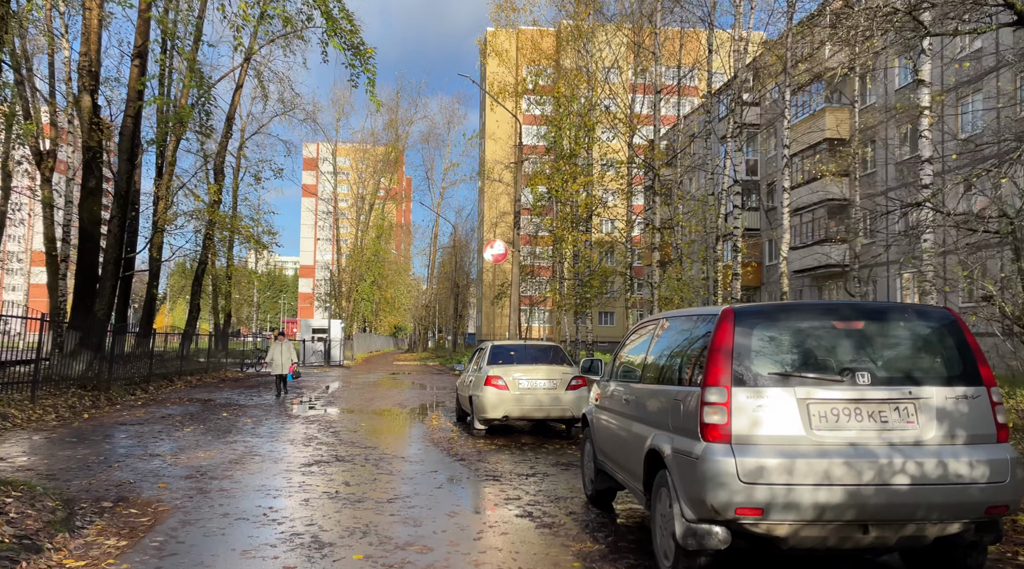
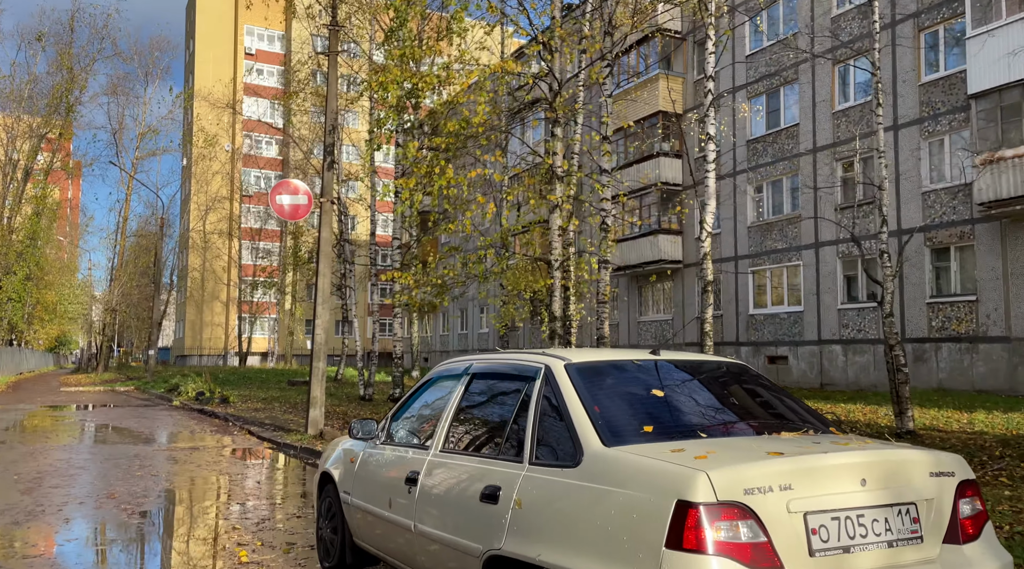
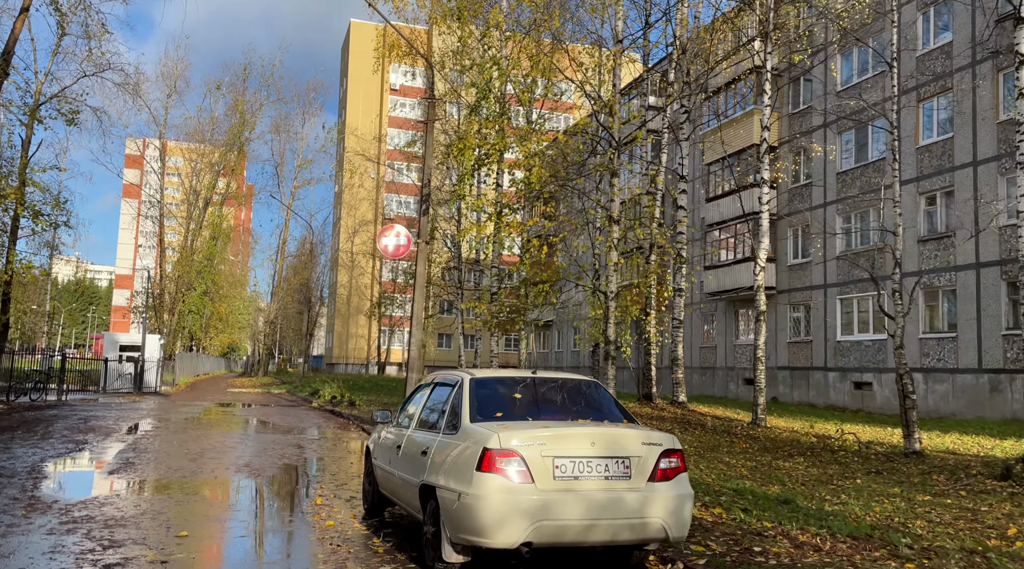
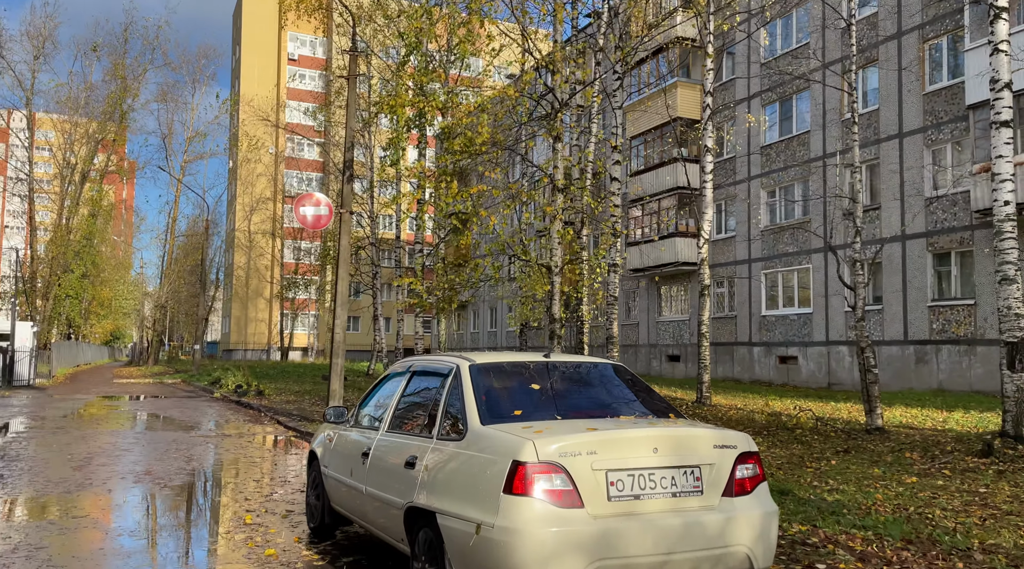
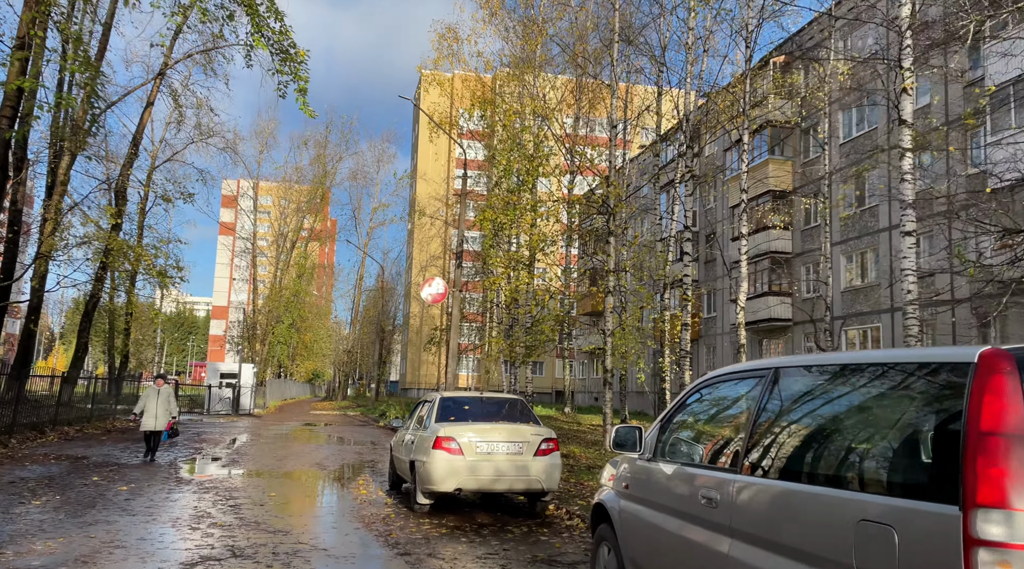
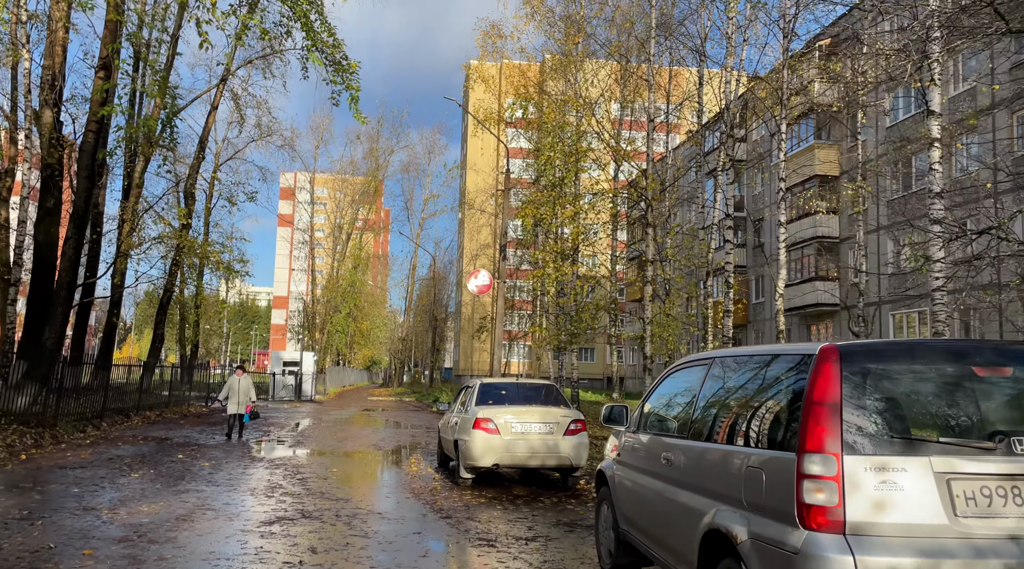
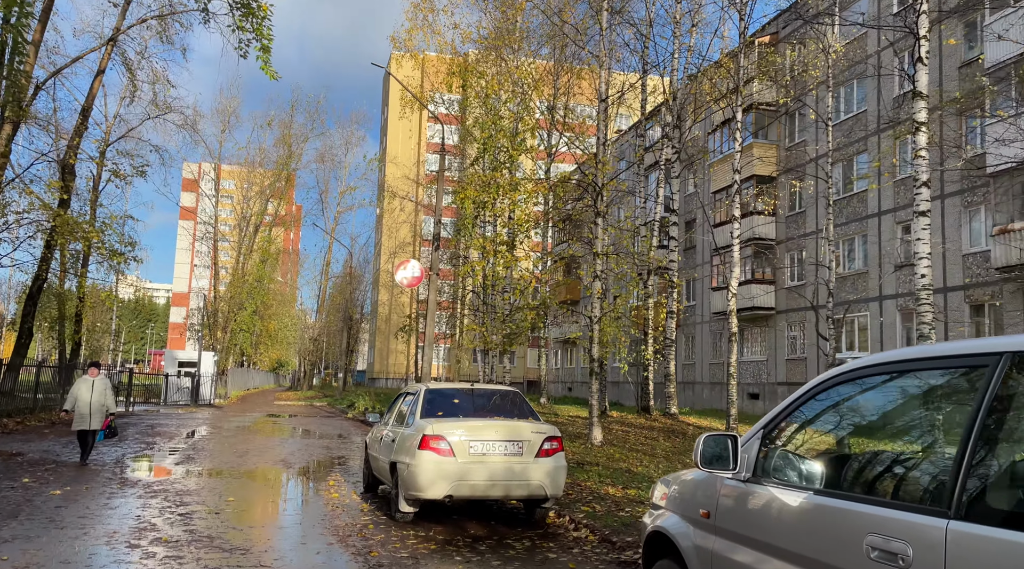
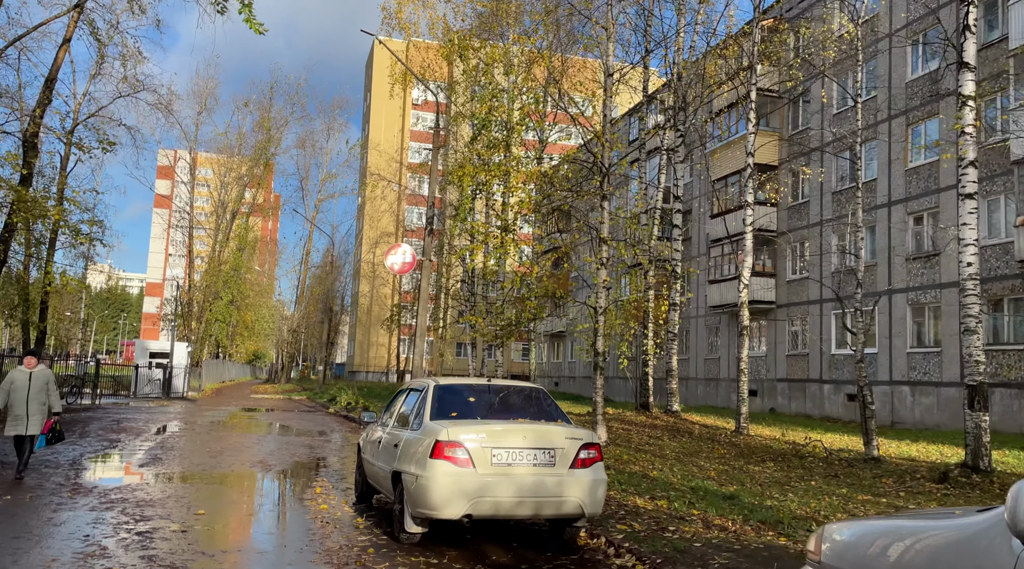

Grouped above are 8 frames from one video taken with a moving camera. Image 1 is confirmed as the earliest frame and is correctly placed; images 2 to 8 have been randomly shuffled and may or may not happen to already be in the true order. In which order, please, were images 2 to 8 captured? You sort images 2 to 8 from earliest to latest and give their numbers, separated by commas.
6, 5, 7, 8, 3, 4, 2
